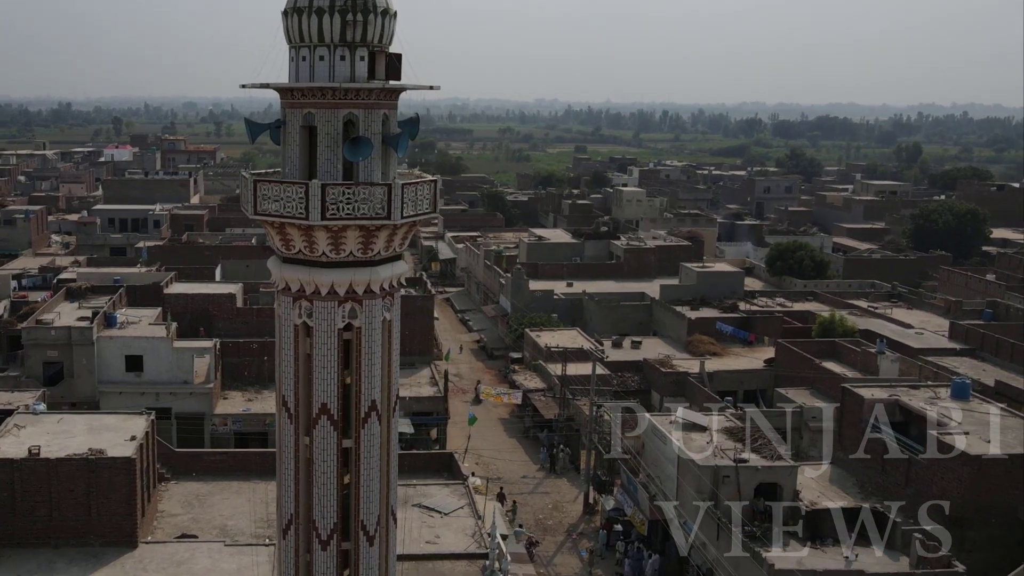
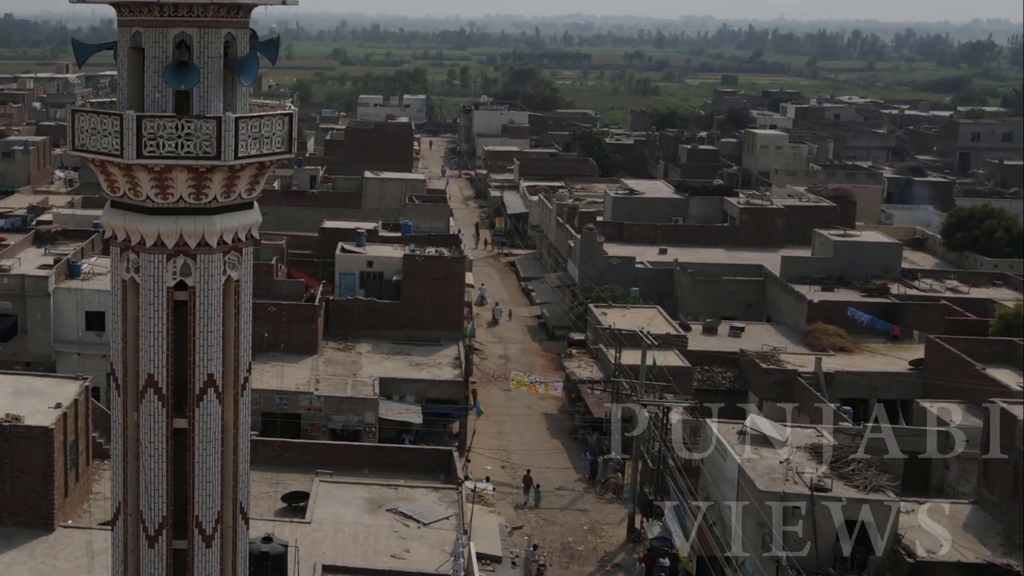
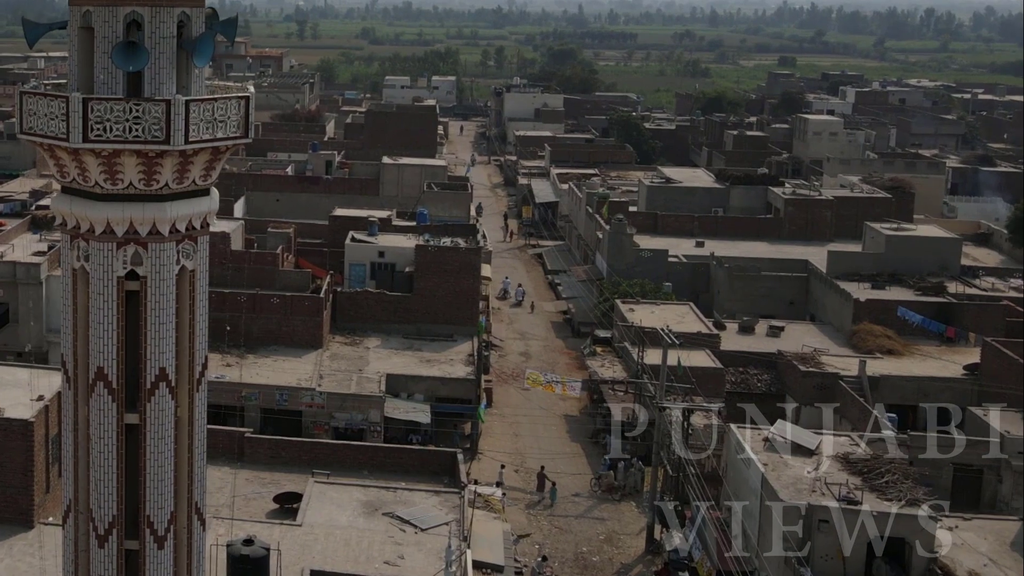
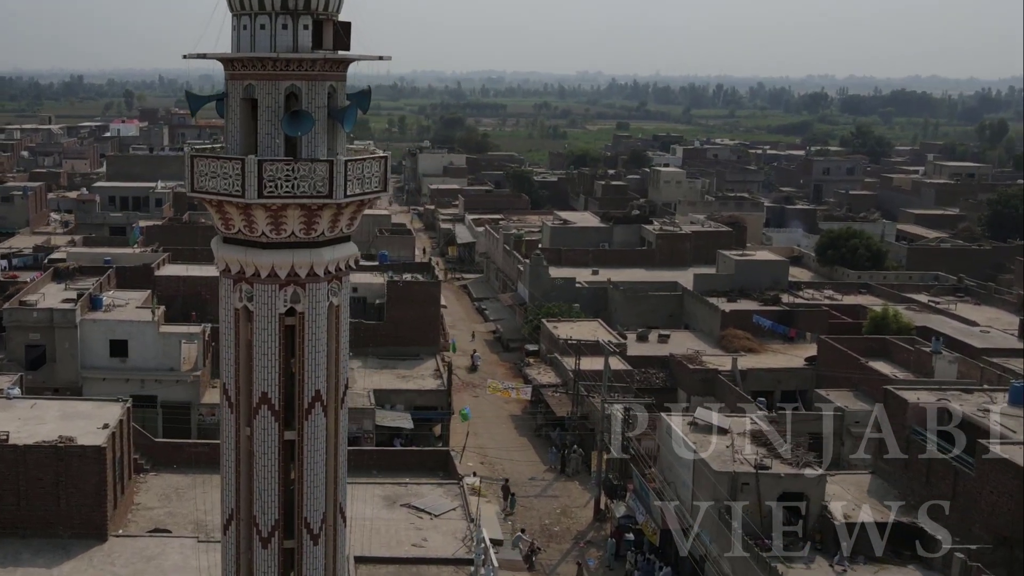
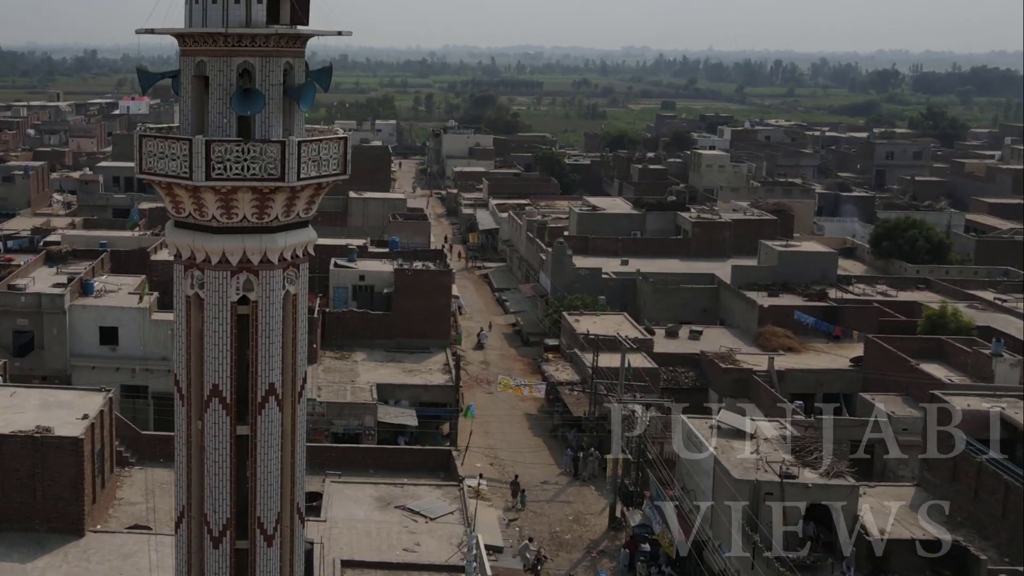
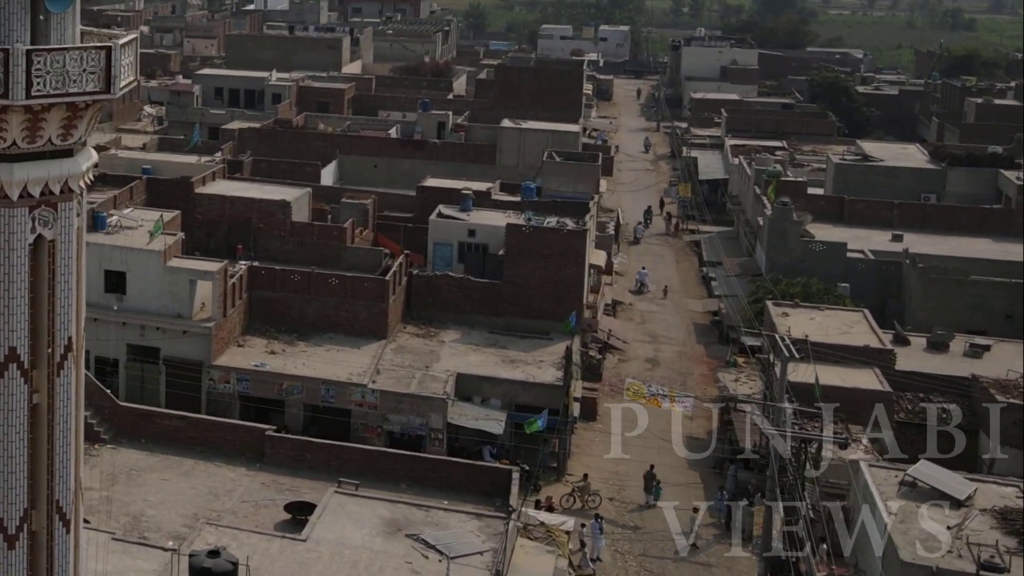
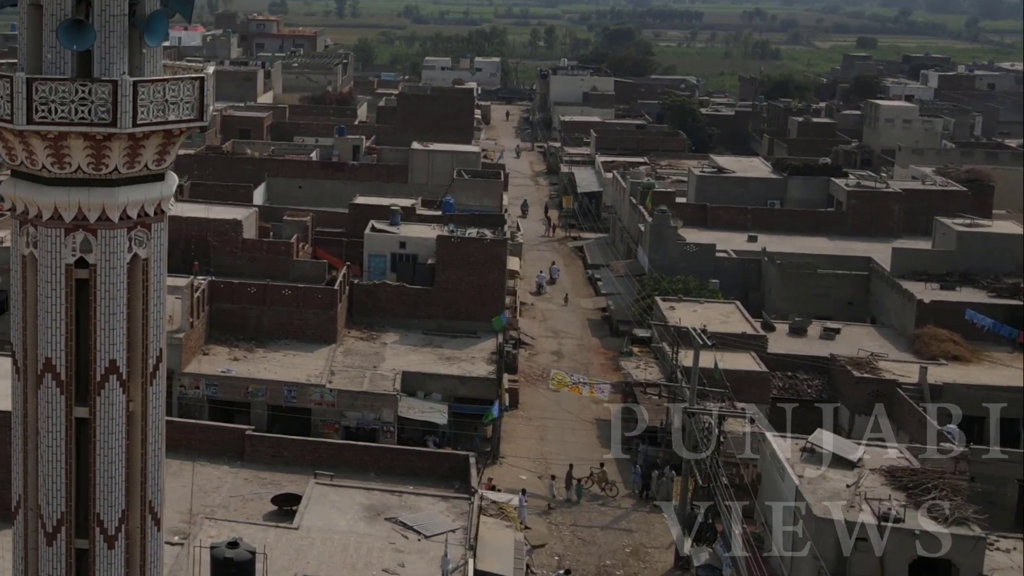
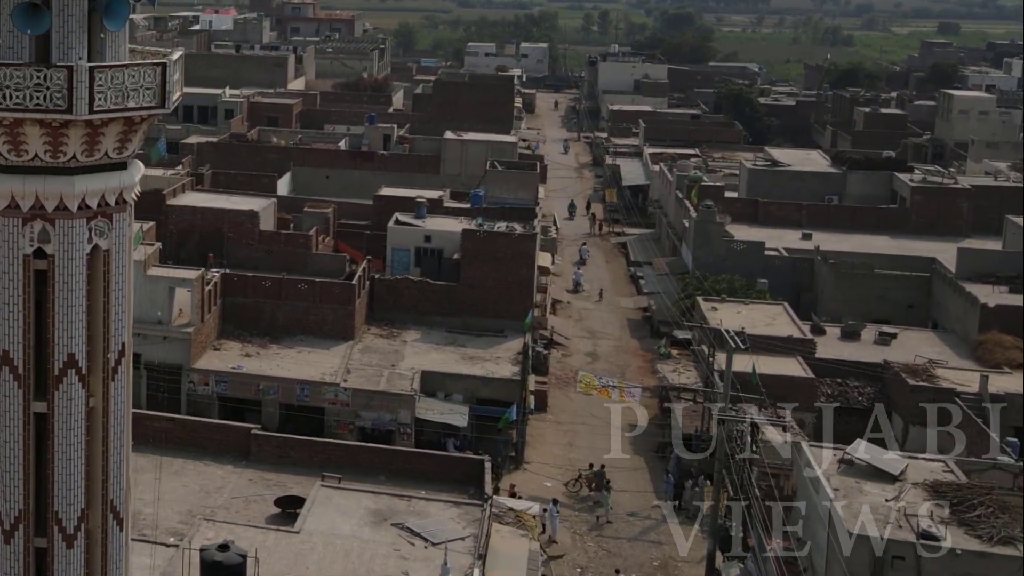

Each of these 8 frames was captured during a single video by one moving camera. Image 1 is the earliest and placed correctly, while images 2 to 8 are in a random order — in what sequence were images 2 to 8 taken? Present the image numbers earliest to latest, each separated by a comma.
4, 5, 2, 3, 7, 8, 6
